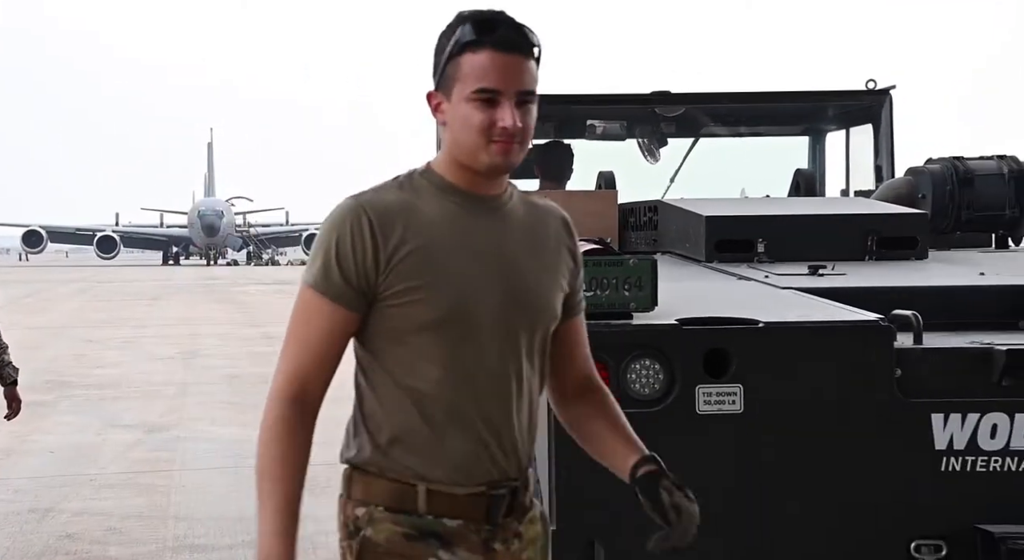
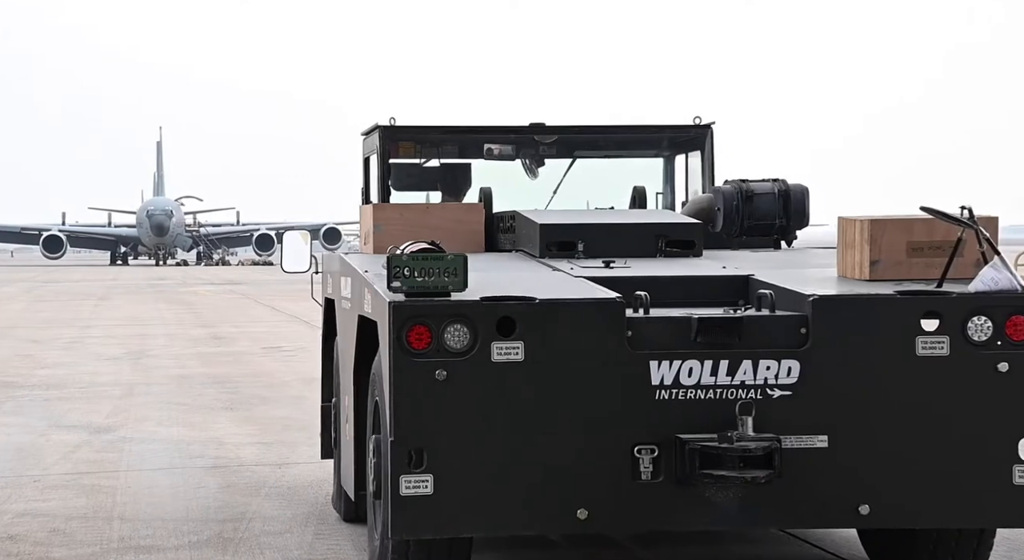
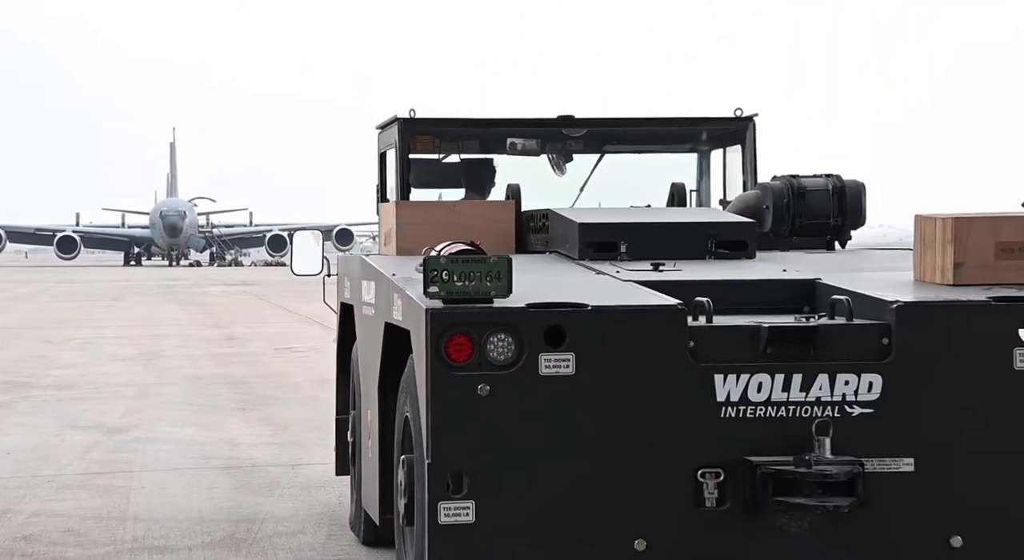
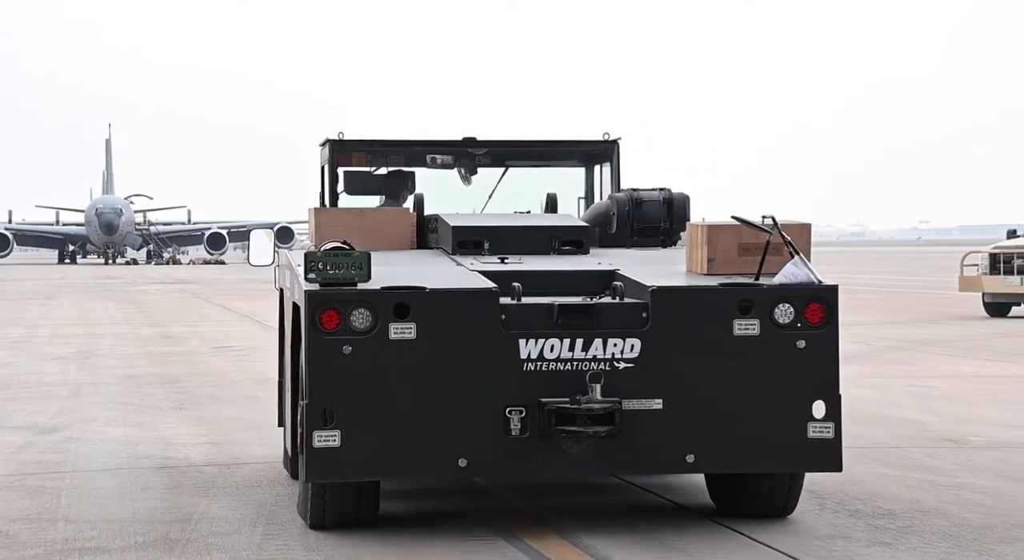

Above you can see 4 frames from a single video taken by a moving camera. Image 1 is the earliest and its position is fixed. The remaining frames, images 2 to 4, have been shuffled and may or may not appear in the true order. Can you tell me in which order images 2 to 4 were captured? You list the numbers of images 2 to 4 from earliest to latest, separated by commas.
3, 2, 4
